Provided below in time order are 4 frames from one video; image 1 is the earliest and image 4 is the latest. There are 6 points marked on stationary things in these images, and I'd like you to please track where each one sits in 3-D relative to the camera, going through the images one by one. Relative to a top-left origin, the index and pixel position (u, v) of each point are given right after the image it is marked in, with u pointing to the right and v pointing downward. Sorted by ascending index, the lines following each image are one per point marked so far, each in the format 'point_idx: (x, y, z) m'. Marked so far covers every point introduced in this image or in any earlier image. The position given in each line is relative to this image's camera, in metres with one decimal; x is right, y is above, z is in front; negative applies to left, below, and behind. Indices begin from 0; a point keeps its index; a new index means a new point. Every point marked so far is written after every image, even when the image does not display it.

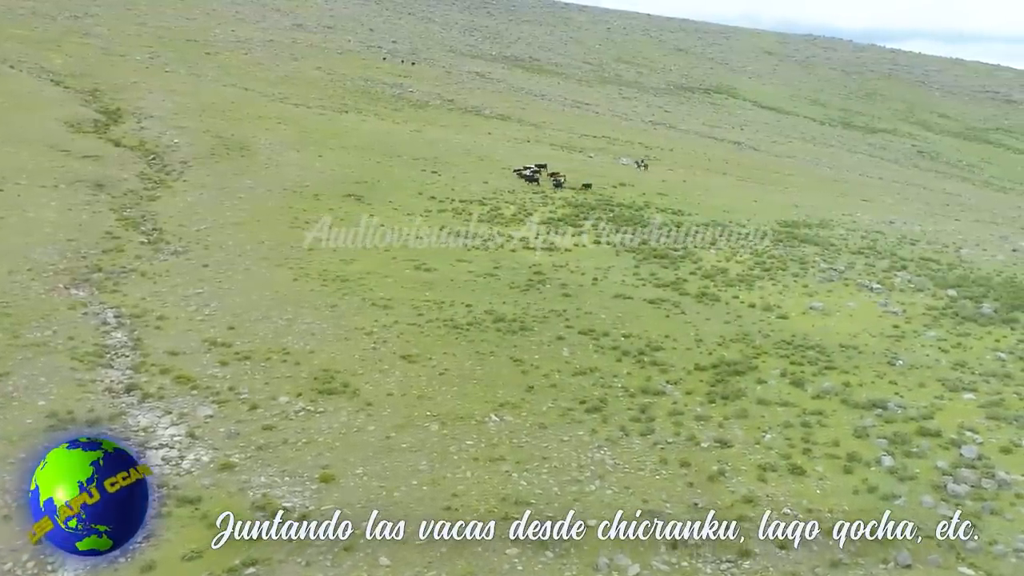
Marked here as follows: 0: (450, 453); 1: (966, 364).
0: (-1.2, -3.3, +15.2) m
1: (+11.7, -2.0, +19.4) m
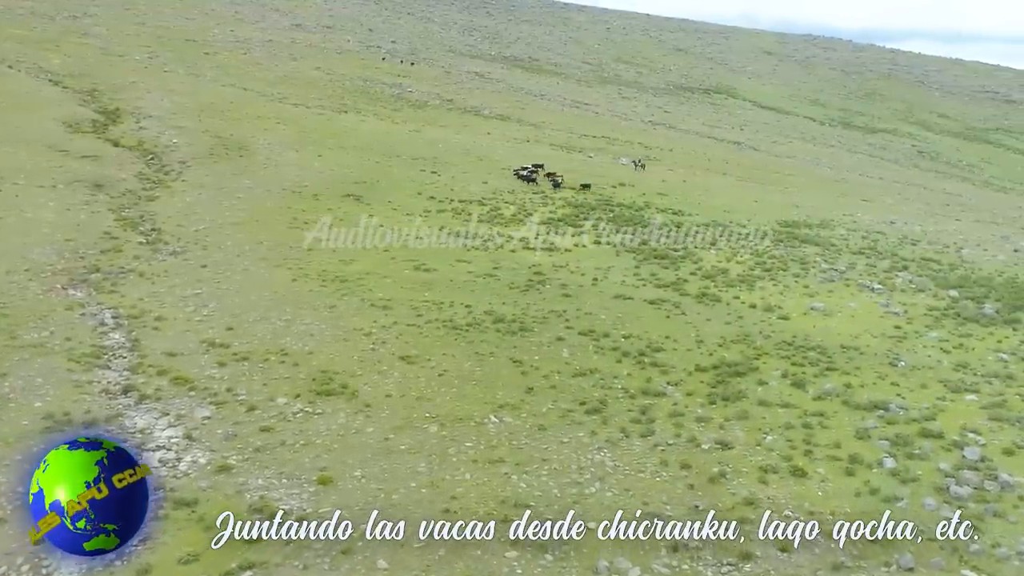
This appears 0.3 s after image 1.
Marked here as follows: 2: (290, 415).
0: (-1.3, -3.3, +15.1) m
1: (+11.7, -2.0, +19.3) m
2: (-4.8, -2.8, +16.4) m
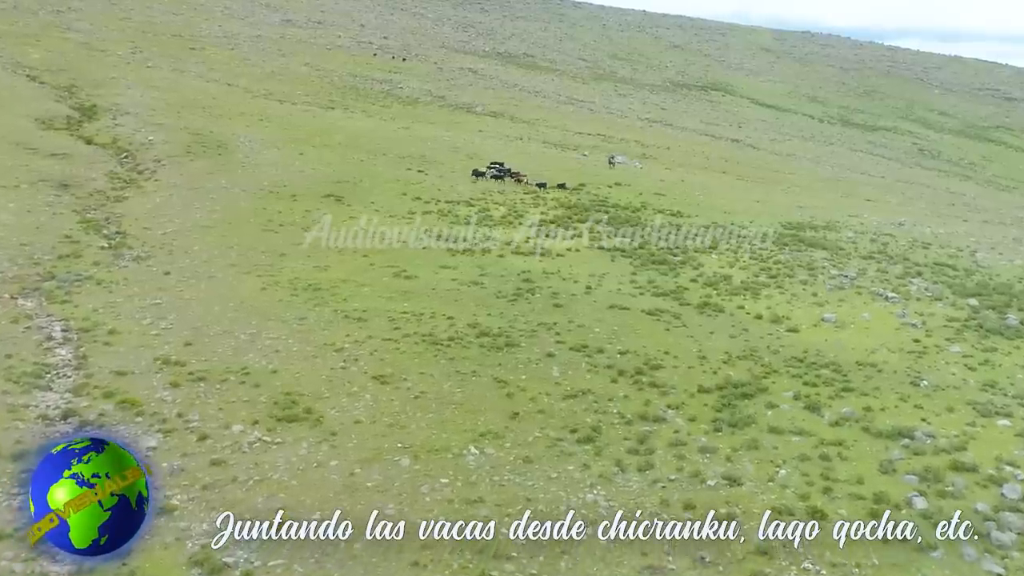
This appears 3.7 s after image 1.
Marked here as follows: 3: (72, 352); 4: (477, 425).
0: (-1.6, -3.6, +13.3) m
1: (+11.3, -2.3, +17.6) m
2: (-5.2, -3.1, +14.7) m
3: (-10.6, -1.5, +18.2) m
4: (-0.7, -2.8, +15.6) m
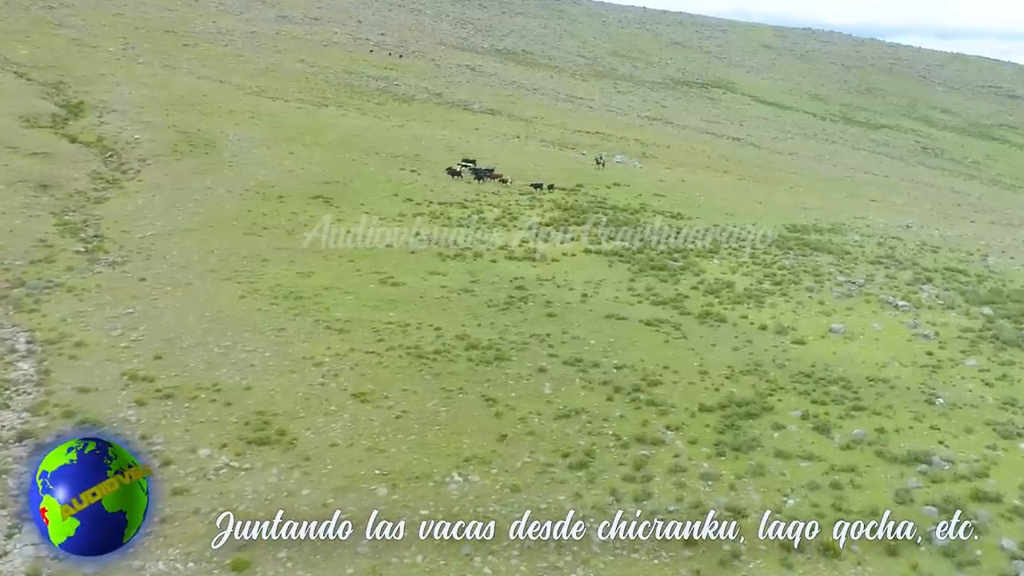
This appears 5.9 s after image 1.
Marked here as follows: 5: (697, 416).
0: (-1.8, -3.9, +12.2) m
1: (+11.1, -2.5, +16.6) m
2: (-5.4, -3.3, +13.6) m
3: (-10.8, -1.8, +17.1) m
4: (-1.0, -3.1, +14.5) m
5: (+3.9, -2.7, +15.9) m
